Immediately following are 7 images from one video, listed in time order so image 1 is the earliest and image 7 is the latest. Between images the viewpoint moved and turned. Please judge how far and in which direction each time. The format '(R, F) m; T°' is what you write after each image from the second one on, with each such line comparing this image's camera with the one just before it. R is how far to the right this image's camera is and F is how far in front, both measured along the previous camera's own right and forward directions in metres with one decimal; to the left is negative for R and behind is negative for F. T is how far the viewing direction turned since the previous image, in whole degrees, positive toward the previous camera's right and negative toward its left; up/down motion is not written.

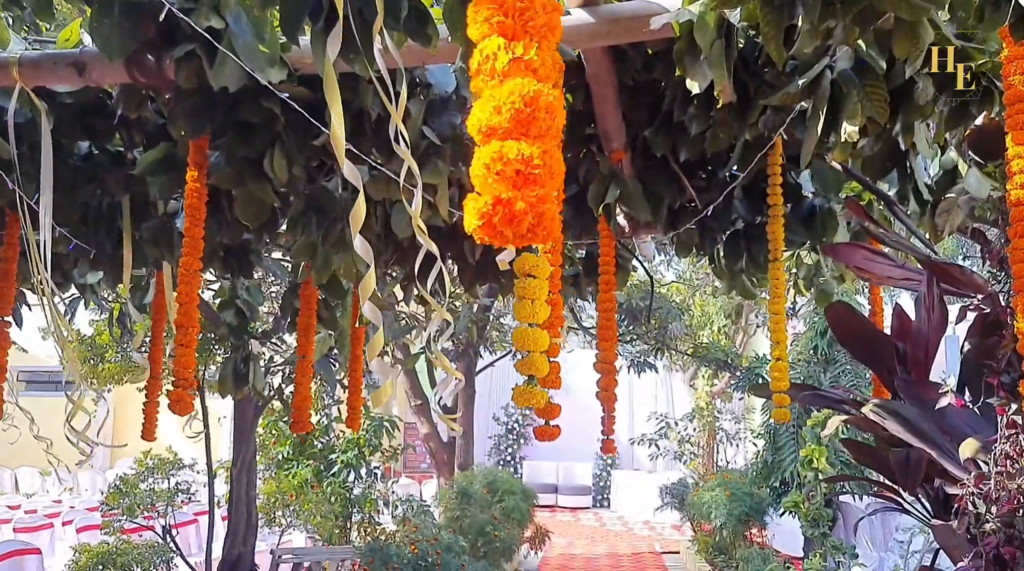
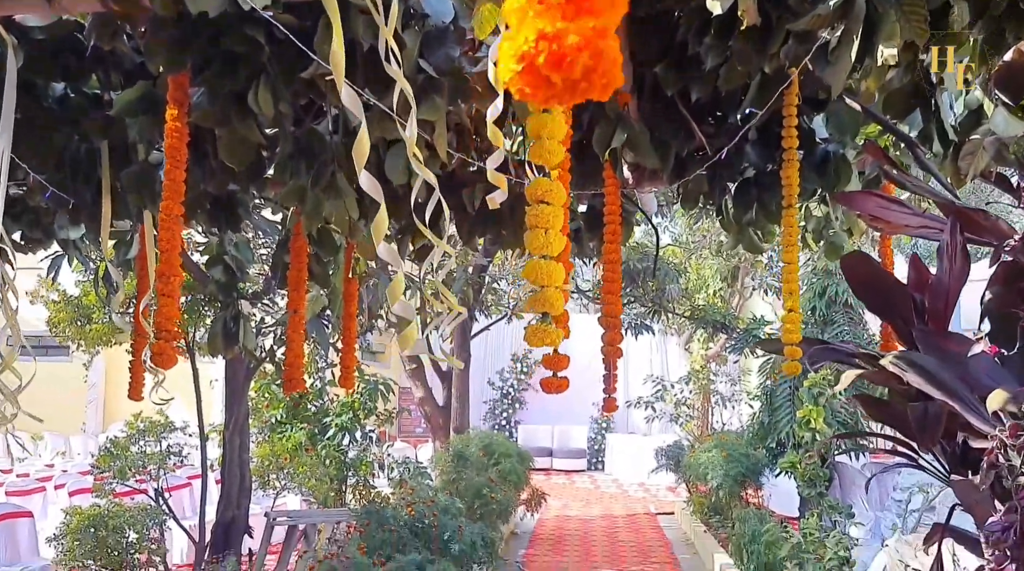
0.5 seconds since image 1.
(0.0, +0.1) m; 0°
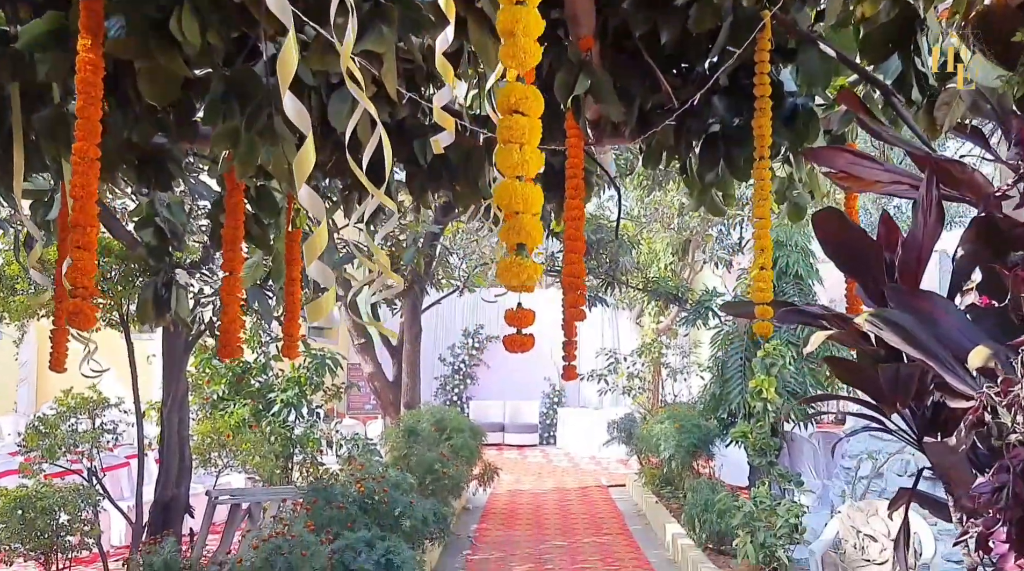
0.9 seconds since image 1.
(0.0, +0.1) m; +3°
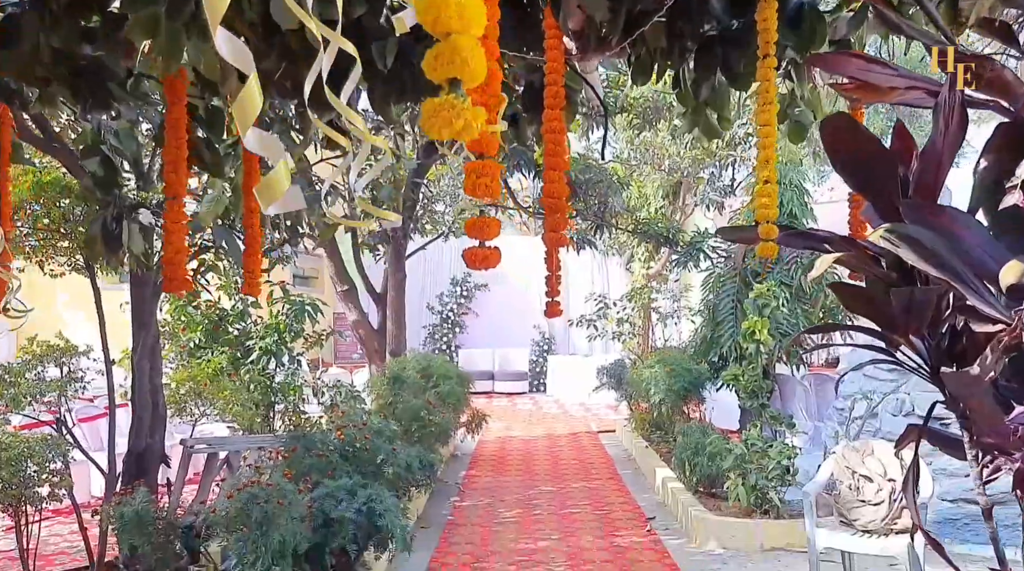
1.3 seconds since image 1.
(0.0, +0.2) m; +1°
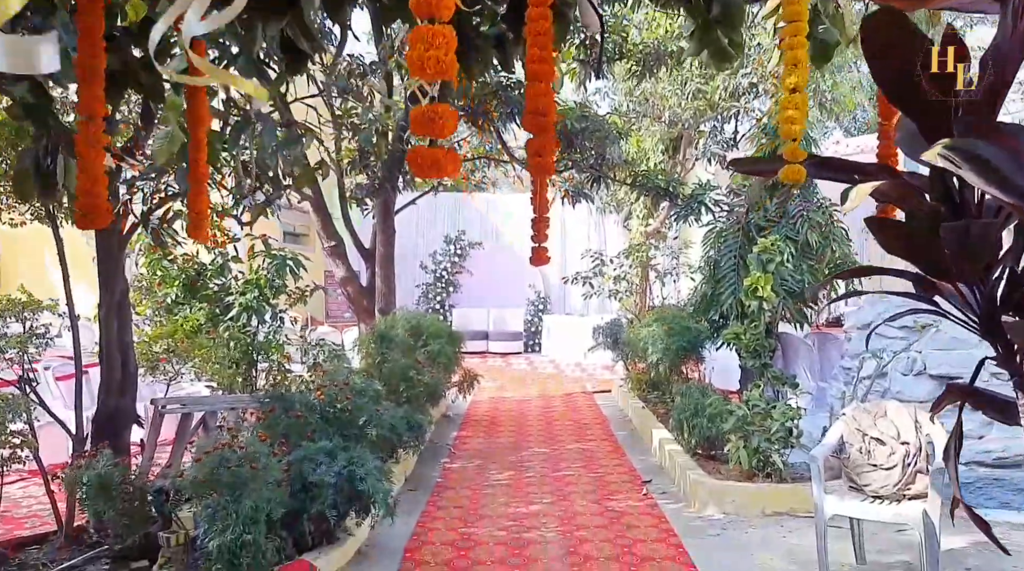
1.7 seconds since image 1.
(0.0, +0.2) m; 0°
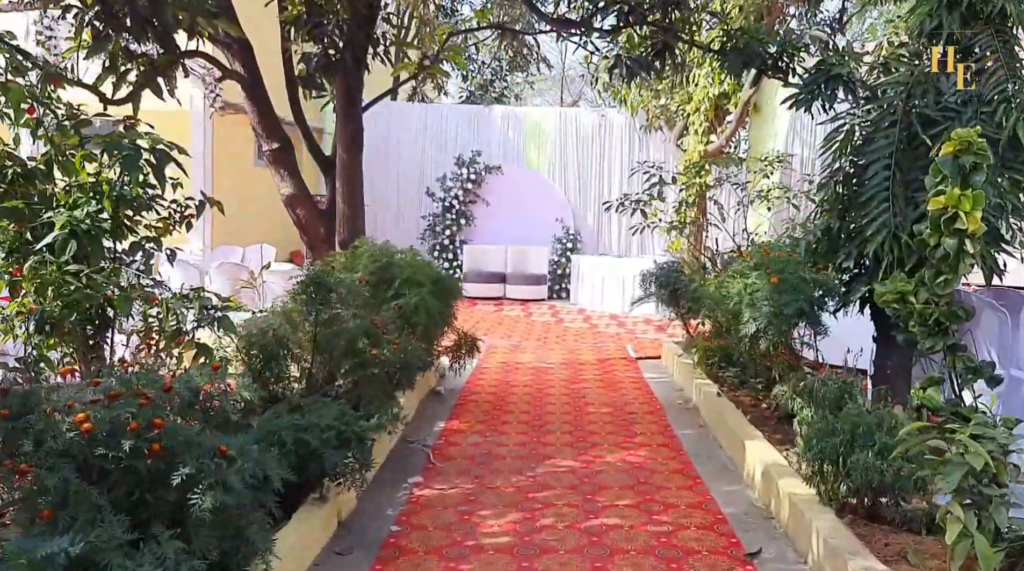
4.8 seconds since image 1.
(0.0, +2.0) m; -2°
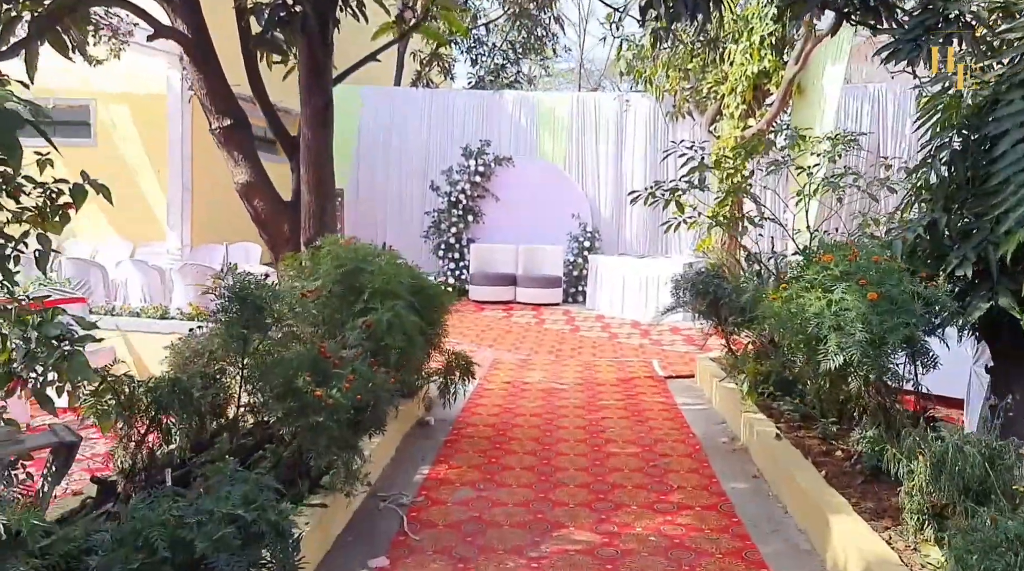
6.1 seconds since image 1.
(+0.1, +0.9) m; -1°
